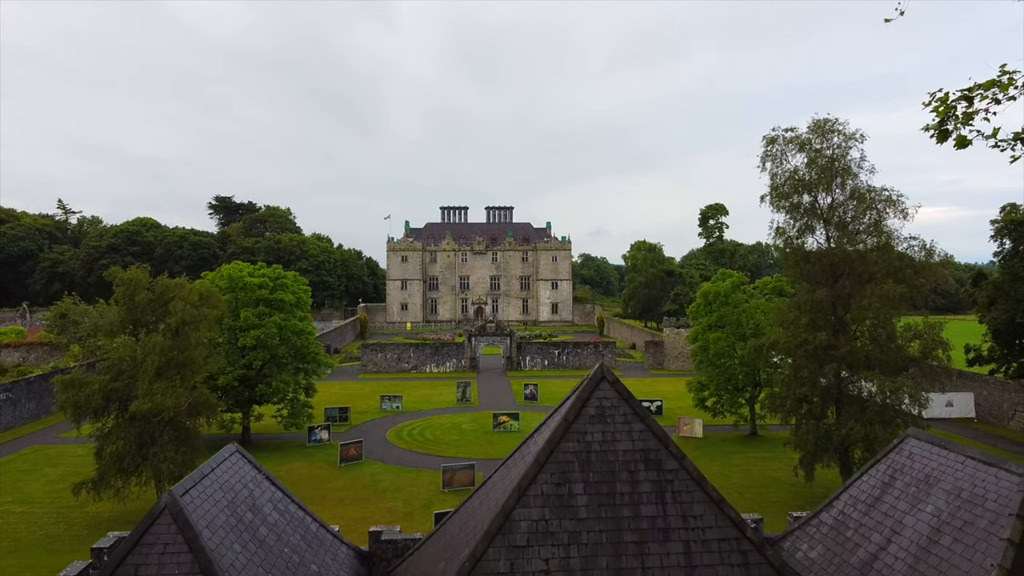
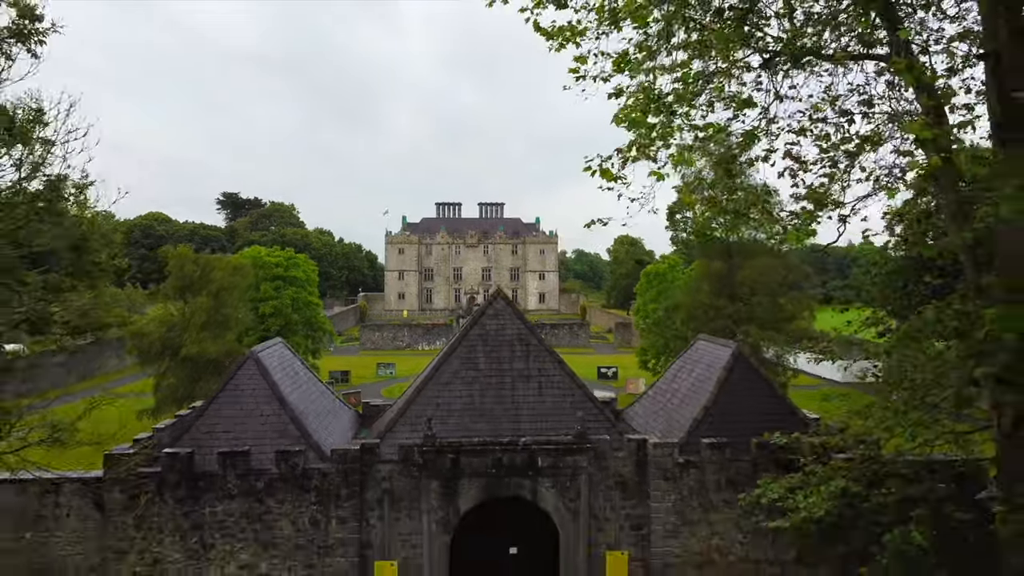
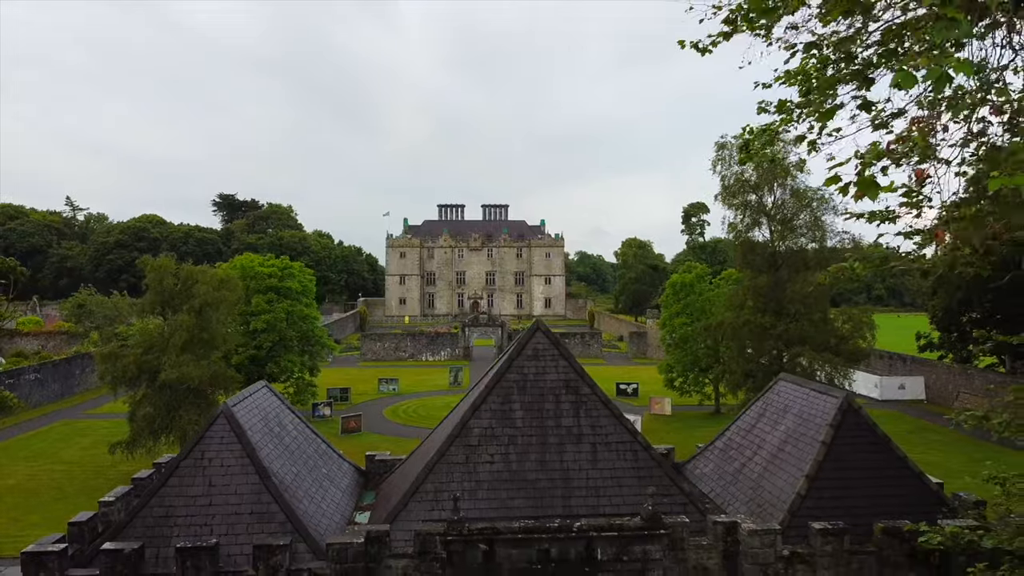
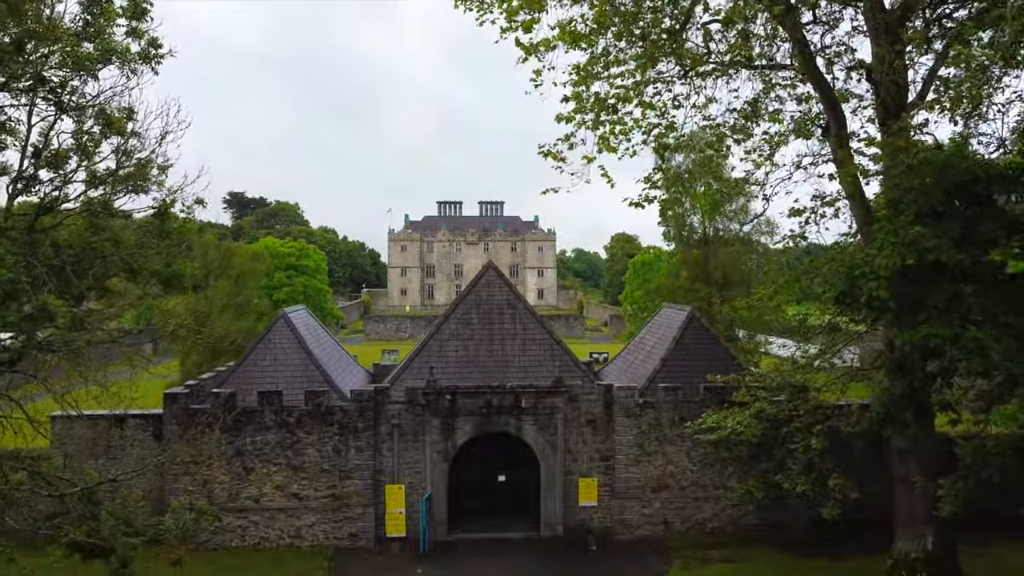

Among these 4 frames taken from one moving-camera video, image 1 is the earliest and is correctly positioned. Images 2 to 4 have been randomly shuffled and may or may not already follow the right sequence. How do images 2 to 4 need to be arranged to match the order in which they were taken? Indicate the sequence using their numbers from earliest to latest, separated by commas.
3, 2, 4
